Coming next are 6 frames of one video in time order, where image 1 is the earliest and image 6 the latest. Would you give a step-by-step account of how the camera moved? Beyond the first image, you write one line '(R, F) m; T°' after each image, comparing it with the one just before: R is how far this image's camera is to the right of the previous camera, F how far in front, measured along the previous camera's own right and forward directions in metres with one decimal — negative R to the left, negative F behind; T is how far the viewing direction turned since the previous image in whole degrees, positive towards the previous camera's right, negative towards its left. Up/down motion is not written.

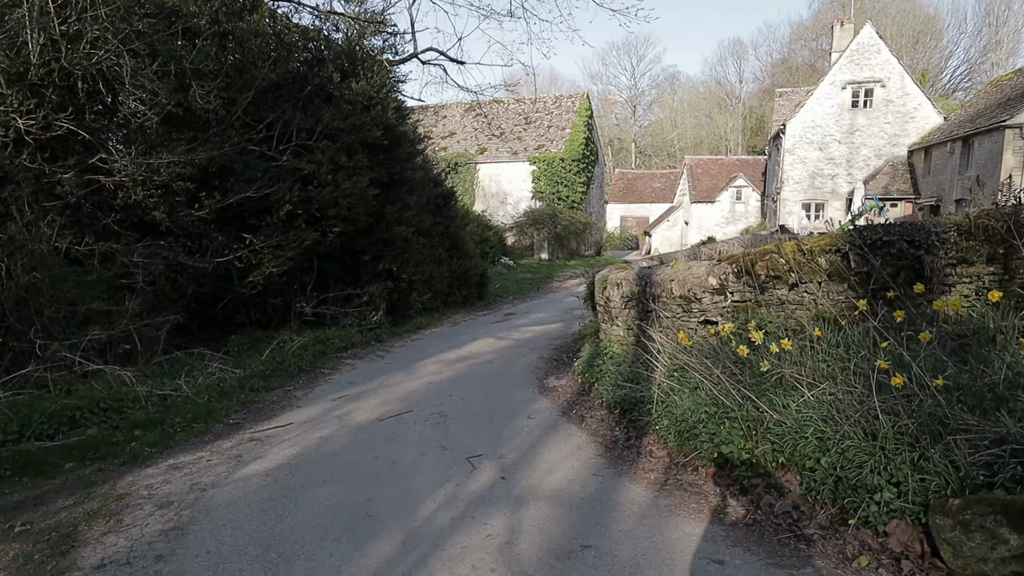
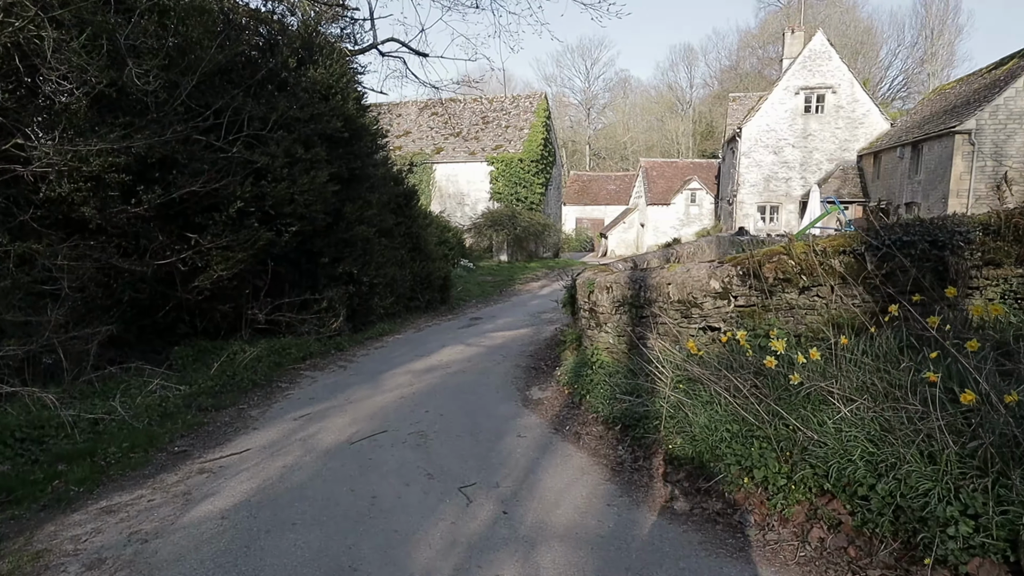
(-0.3, +0.6) m; +4°
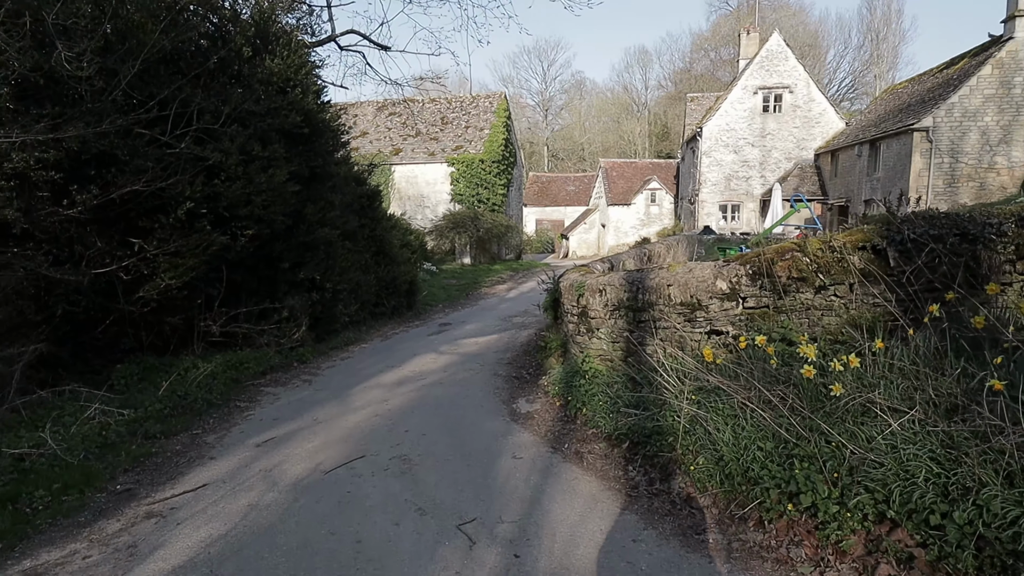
(-0.3, +0.6) m; +4°
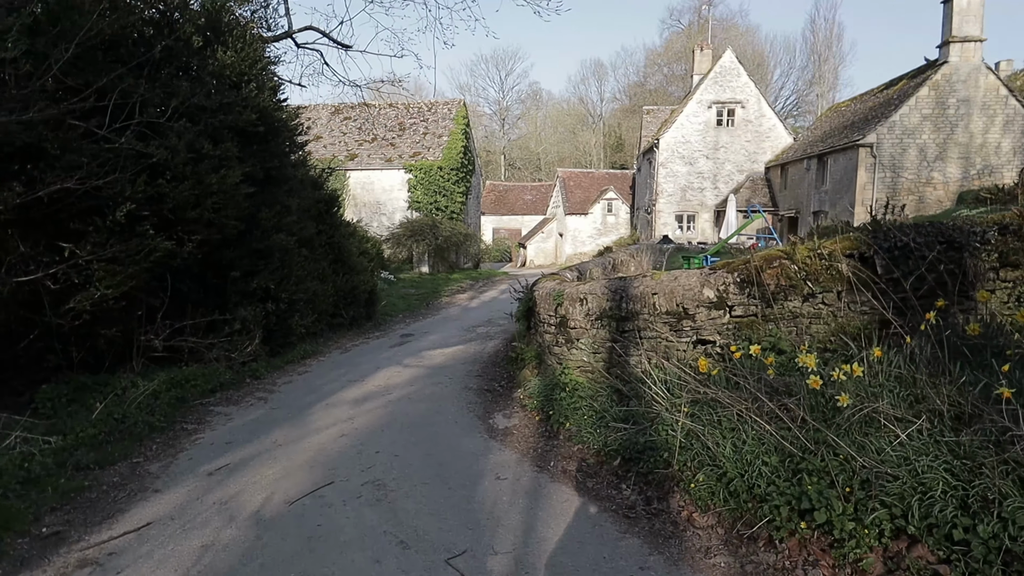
(-0.2, +0.4) m; +4°
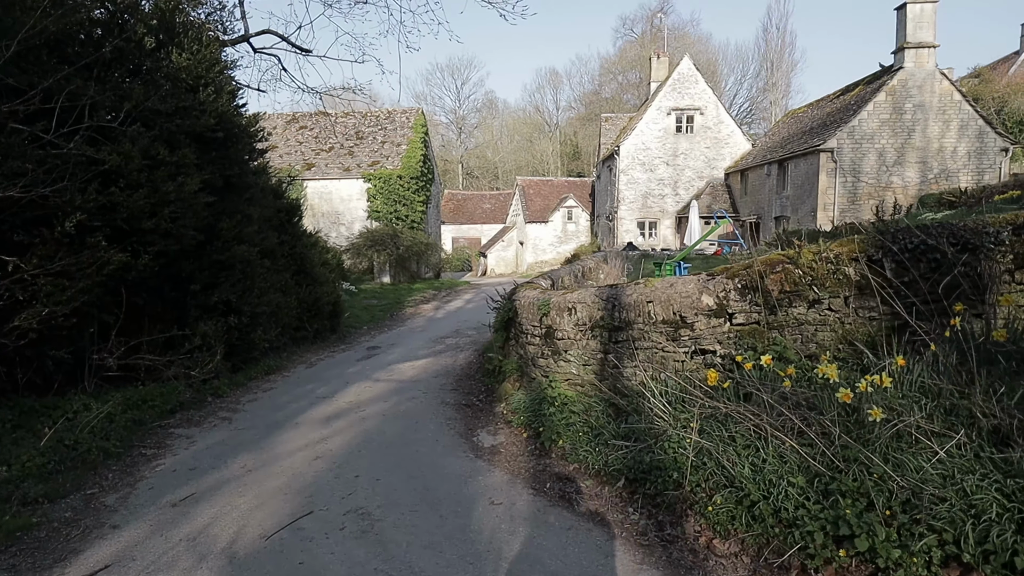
(-0.3, +0.3) m; +4°
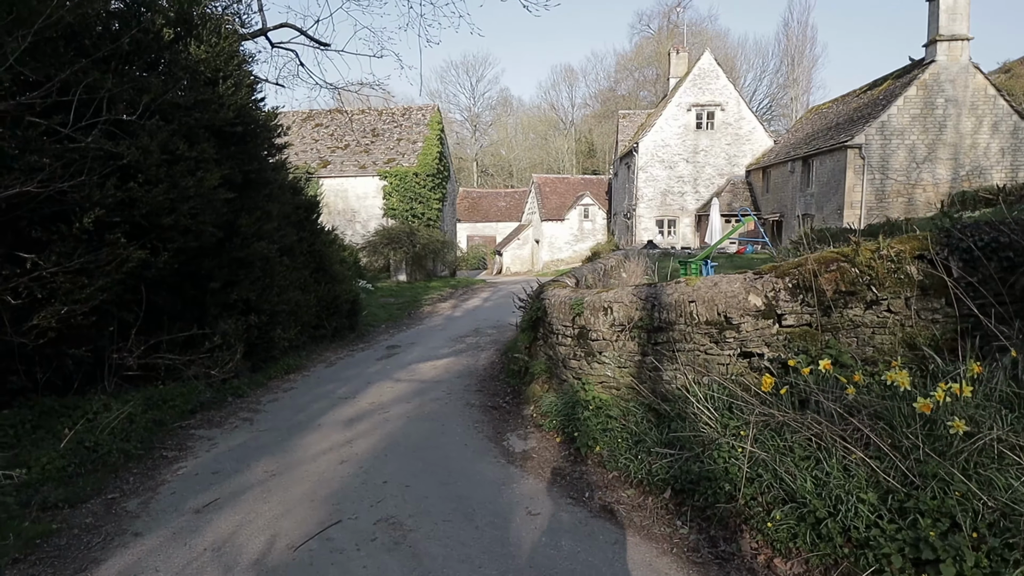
(-0.2, +0.2) m; -1°
